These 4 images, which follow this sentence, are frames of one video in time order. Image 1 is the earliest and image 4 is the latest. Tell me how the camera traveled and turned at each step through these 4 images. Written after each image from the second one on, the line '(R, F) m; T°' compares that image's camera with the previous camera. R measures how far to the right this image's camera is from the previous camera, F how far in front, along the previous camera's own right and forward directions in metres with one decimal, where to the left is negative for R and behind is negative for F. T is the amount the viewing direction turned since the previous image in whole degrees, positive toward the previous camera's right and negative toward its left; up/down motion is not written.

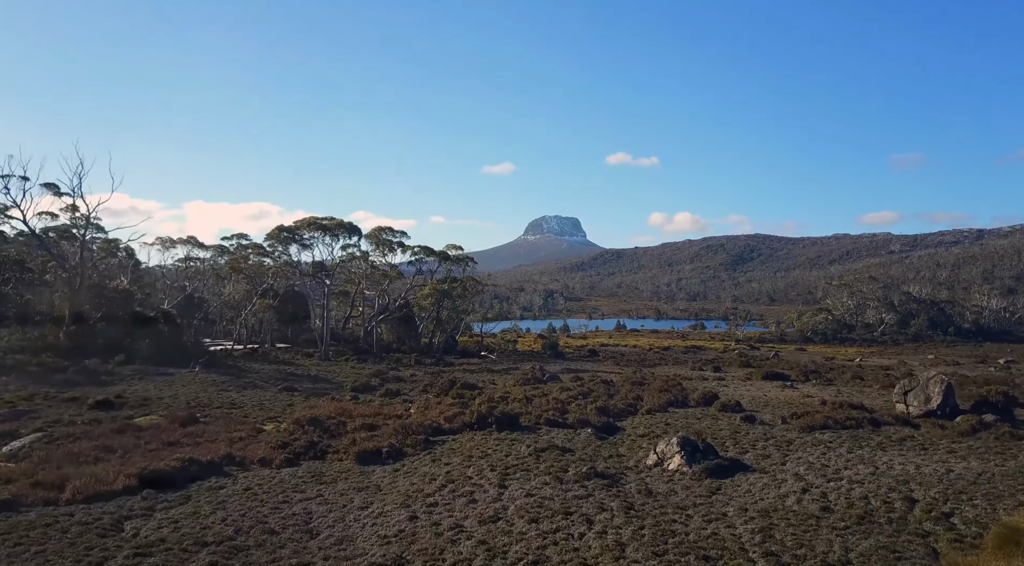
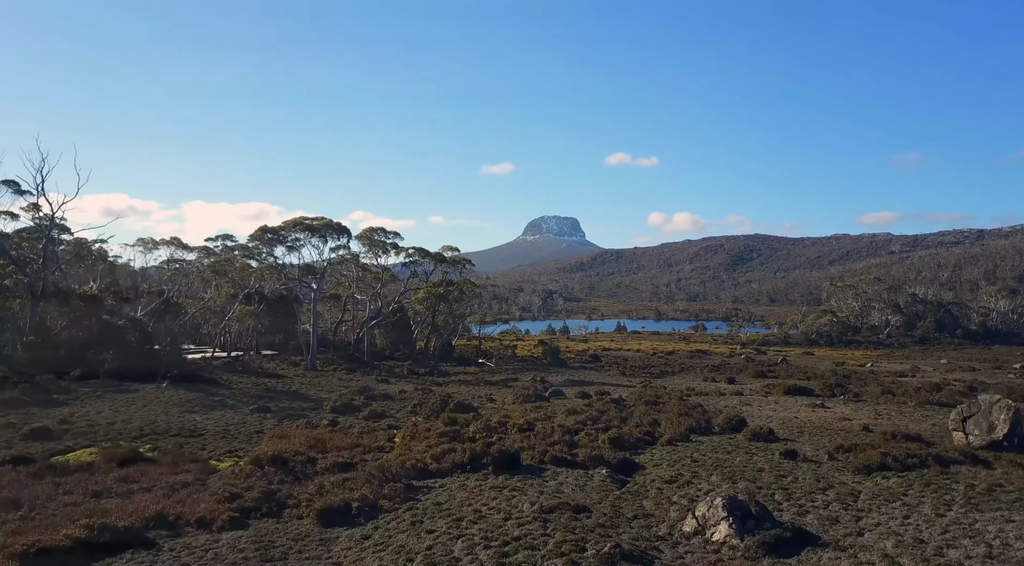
(0.0, +3.2) m; 0°
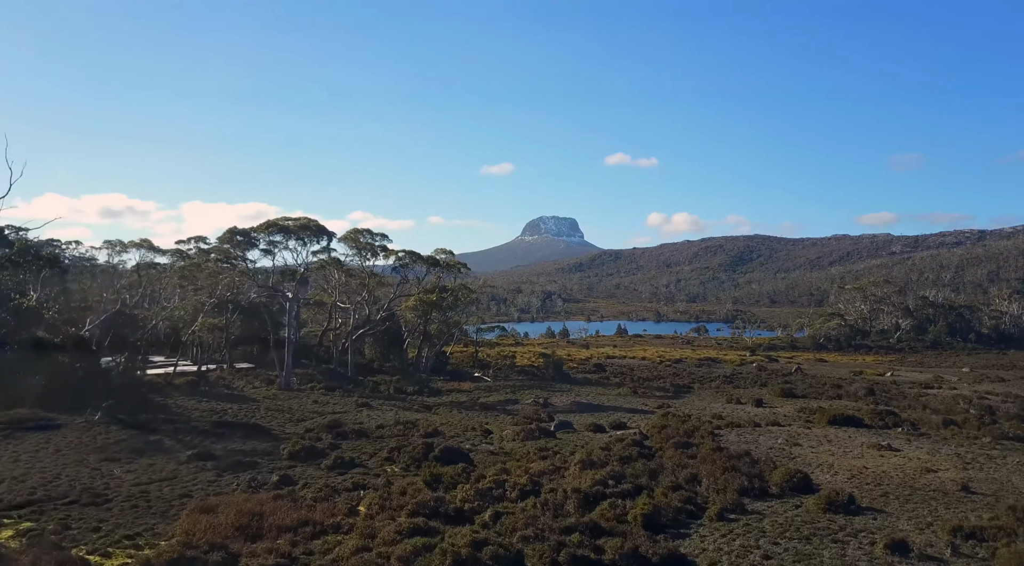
(0.0, +5.1) m; 0°
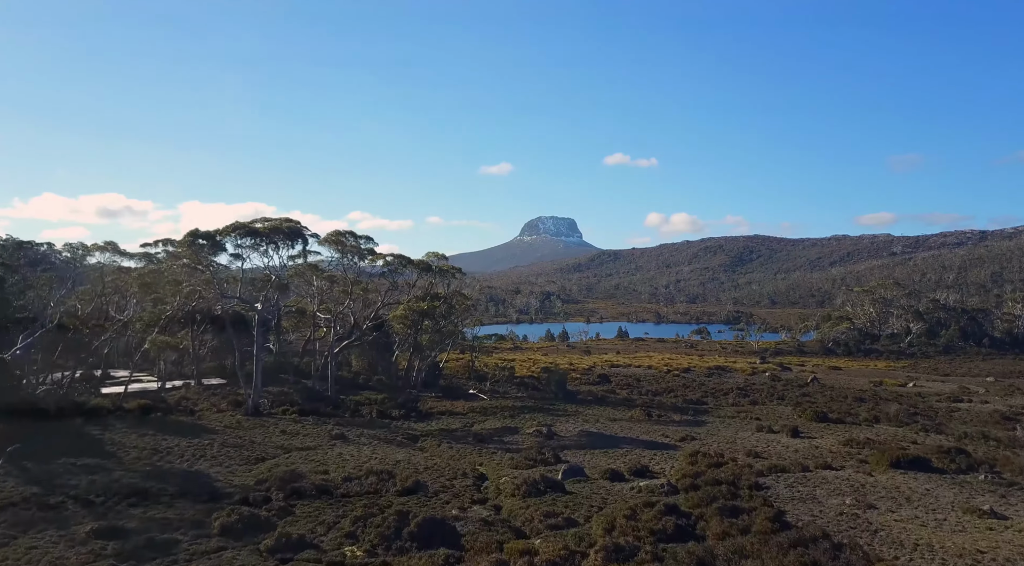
(0.0, +5.1) m; 0°
